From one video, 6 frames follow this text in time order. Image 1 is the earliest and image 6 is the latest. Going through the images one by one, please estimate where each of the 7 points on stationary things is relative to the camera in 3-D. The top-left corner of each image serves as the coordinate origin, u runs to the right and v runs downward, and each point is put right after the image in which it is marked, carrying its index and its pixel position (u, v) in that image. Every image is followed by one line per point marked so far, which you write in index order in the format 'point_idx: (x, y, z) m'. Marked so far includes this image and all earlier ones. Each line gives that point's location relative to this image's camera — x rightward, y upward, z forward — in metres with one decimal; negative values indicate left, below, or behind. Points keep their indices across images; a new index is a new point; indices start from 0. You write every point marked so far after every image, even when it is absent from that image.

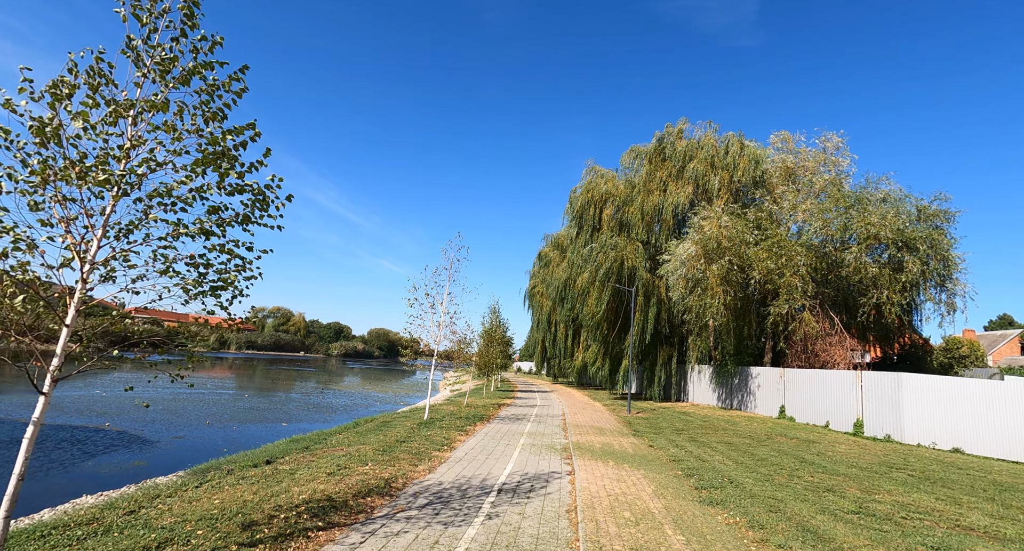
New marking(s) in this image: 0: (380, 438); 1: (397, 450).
0: (-2.4, -3.0, +9.5) m
1: (-1.9, -2.8, +8.4) m
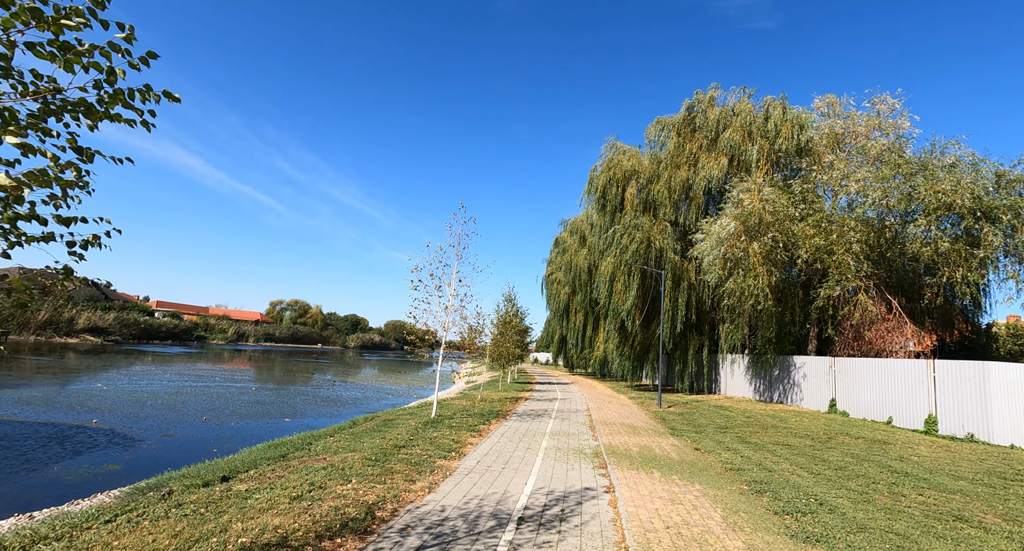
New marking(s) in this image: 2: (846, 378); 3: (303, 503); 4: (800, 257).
0: (-2.1, -2.6, +7.9) m
1: (-1.6, -2.4, +6.8) m
2: (+10.6, -3.3, +16.4) m
3: (-1.9, -2.1, +4.7) m
4: (+9.4, +0.6, +16.8) m
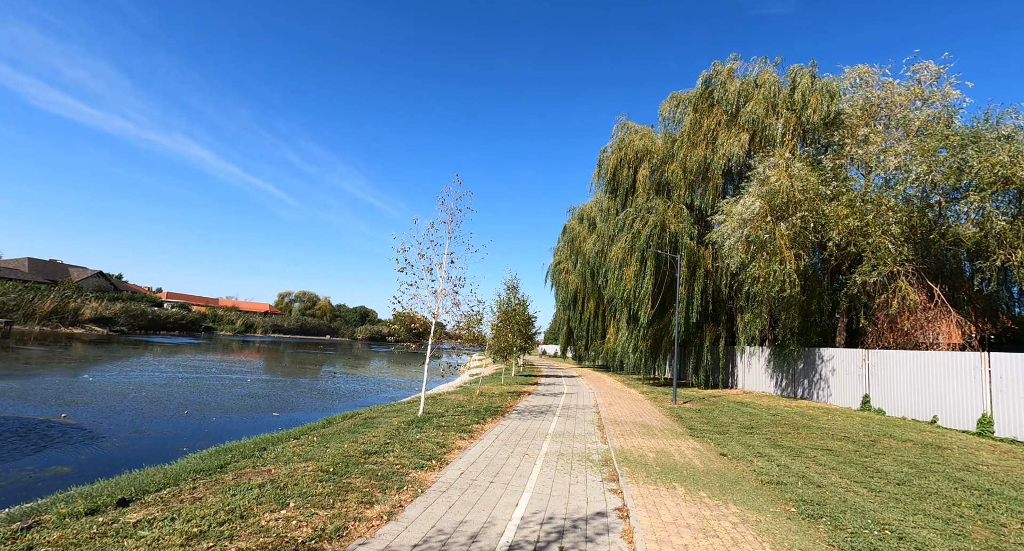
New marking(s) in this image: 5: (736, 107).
0: (-2.2, -2.2, +6.7) m
1: (-1.7, -2.1, +5.6) m
2: (+10.7, -2.8, +14.9) m
3: (-2.1, -1.8, +3.5) m
4: (+9.5, +1.0, +15.3) m
5: (+8.4, +6.3, +19.3) m
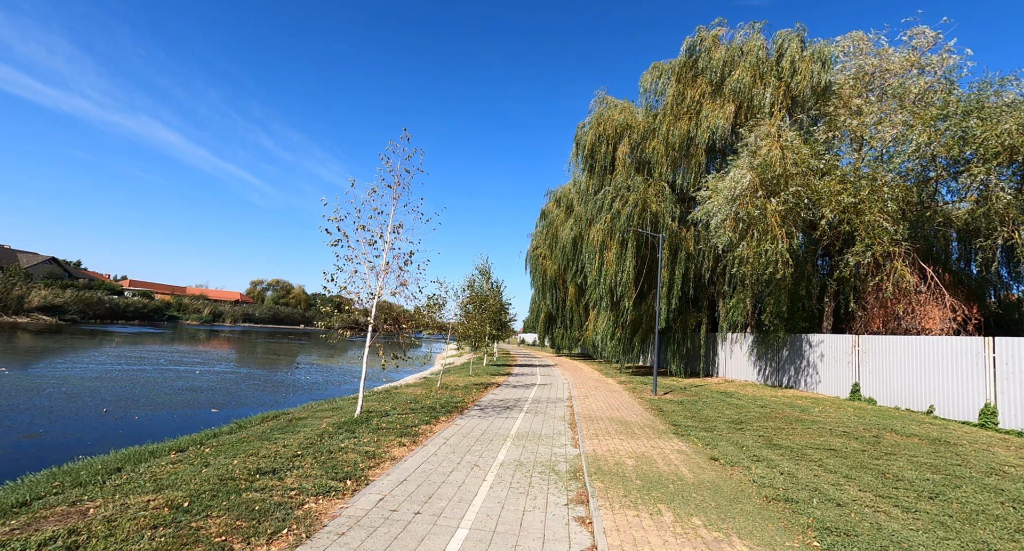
0: (-2.8, -1.9, +5.1) m
1: (-2.2, -1.8, +4.0) m
2: (+9.8, -2.3, +13.9) m
3: (-2.5, -1.5, +1.9) m
4: (+8.5, +1.6, +14.1) m
5: (+7.3, +6.9, +18.0) m
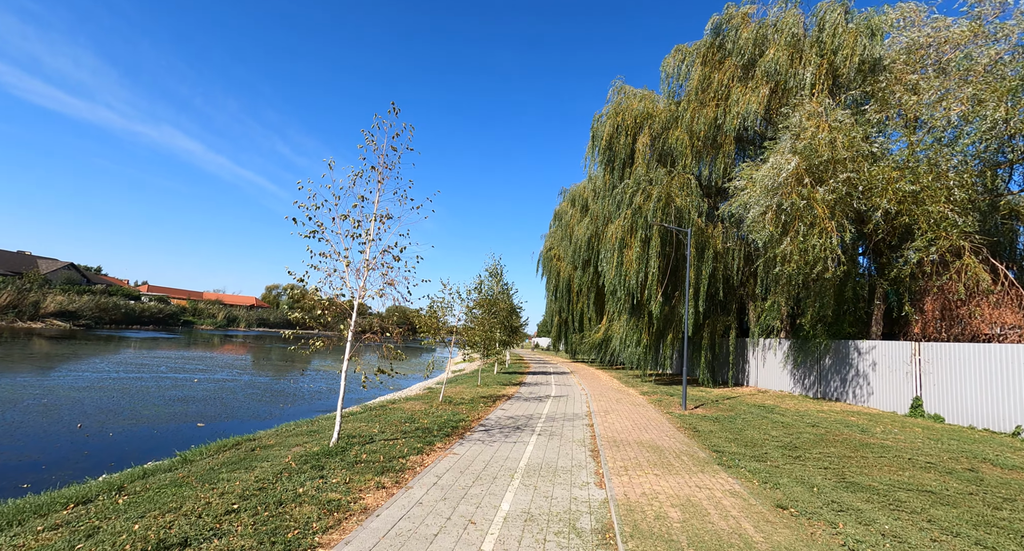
0: (-2.7, -1.8, +3.7) m
1: (-2.2, -1.7, +2.6) m
2: (+10.0, -2.2, +12.1) m
3: (-2.6, -1.4, +0.5) m
4: (+8.8, +1.6, +12.4) m
5: (+7.6, +6.9, +16.3) m
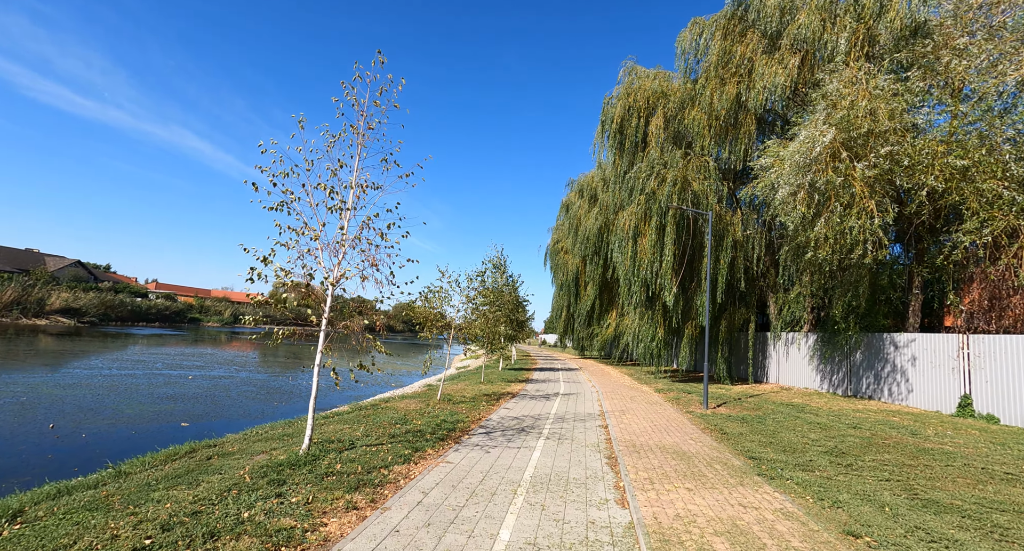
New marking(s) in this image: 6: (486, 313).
0: (-2.7, -1.6, +2.7) m
1: (-2.3, -1.5, +1.6) m
2: (+10.2, -1.9, +10.9) m
3: (-2.6, -1.2, -0.5) m
4: (+8.9, +1.9, +11.2) m
5: (+7.8, +7.3, +15.1) m
6: (-0.9, -1.2, +16.5) m
